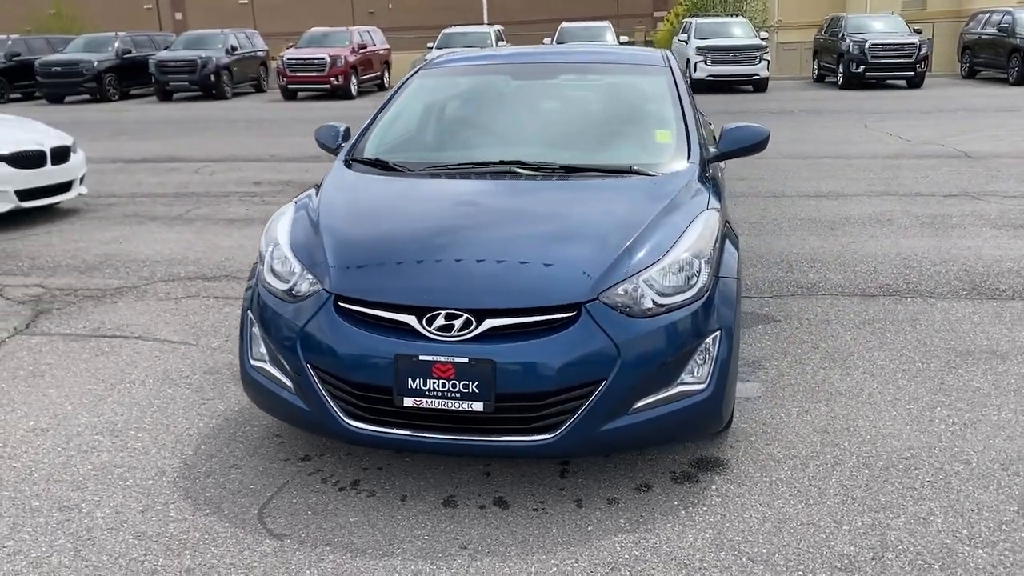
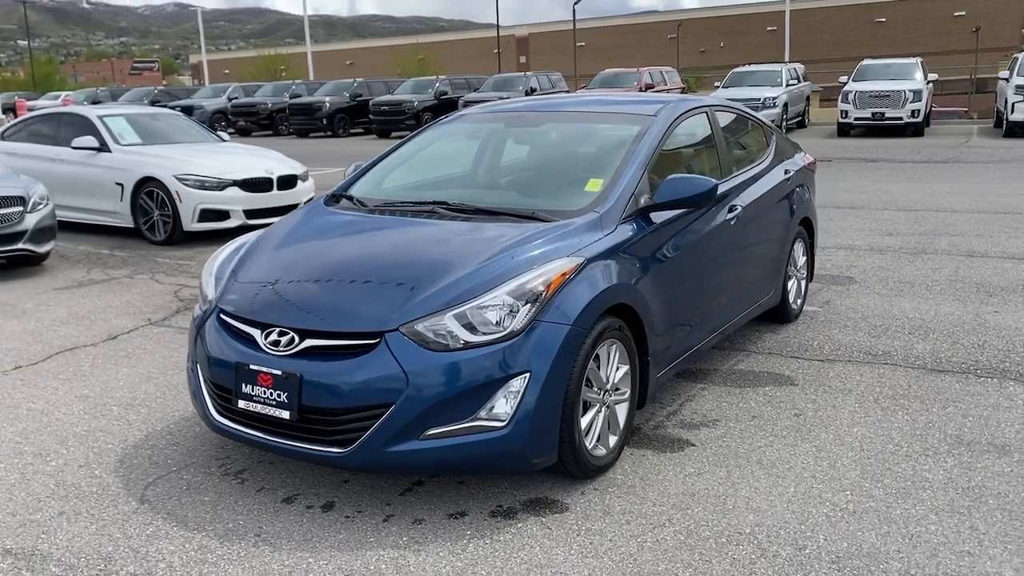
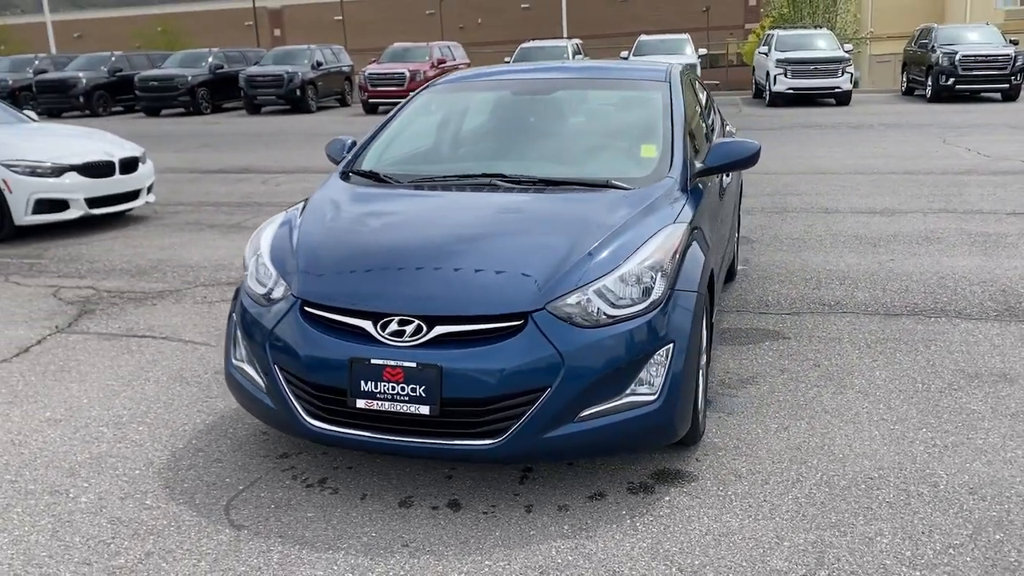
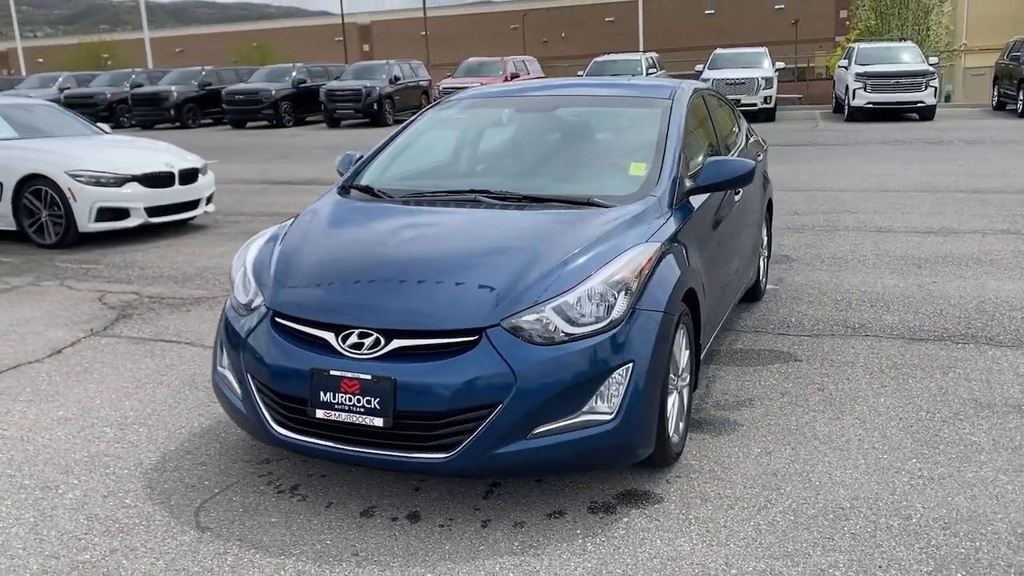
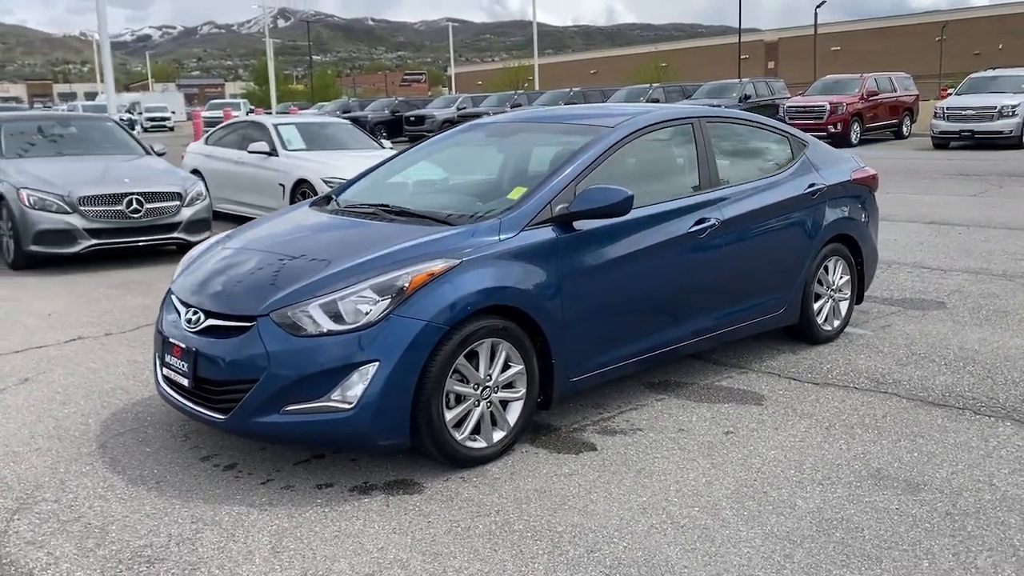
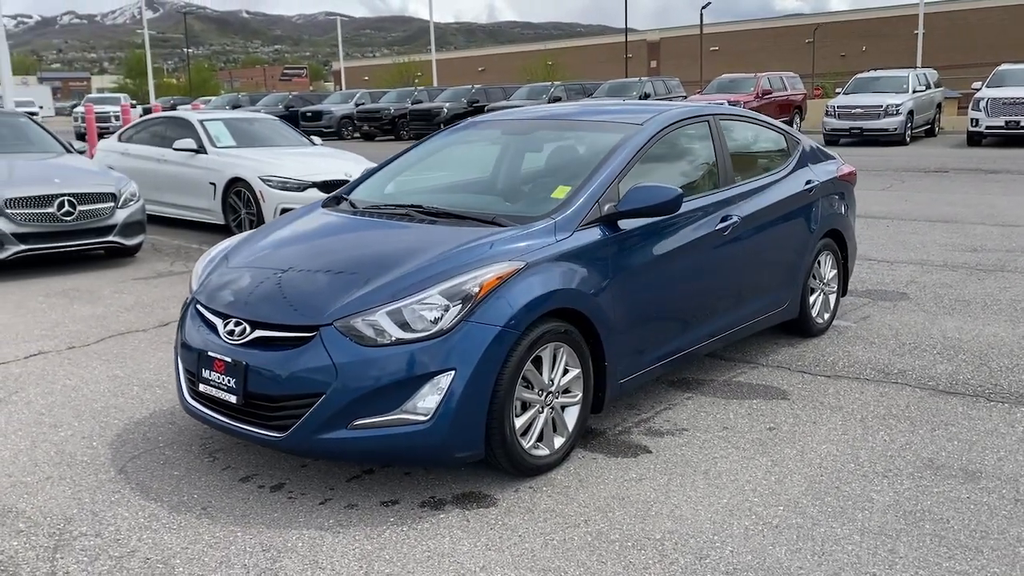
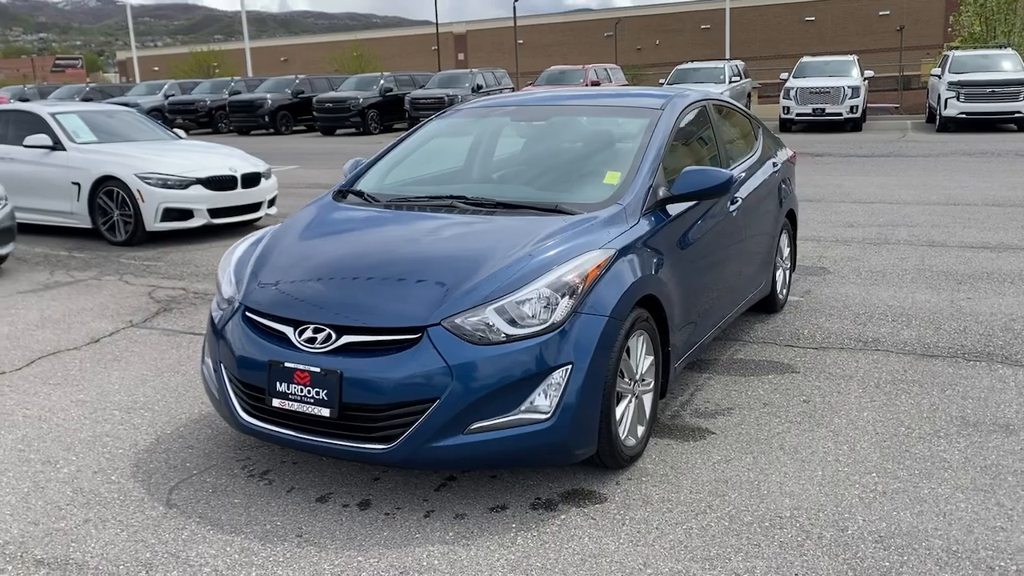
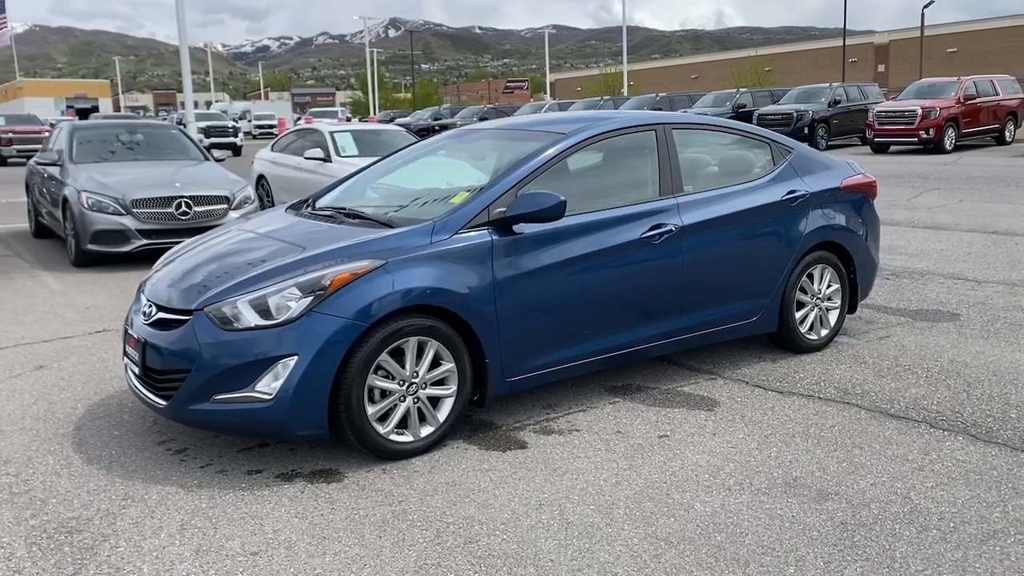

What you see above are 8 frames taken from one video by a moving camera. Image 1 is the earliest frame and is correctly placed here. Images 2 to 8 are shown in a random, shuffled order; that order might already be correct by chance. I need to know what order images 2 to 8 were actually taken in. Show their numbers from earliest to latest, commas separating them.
3, 4, 7, 2, 6, 5, 8
